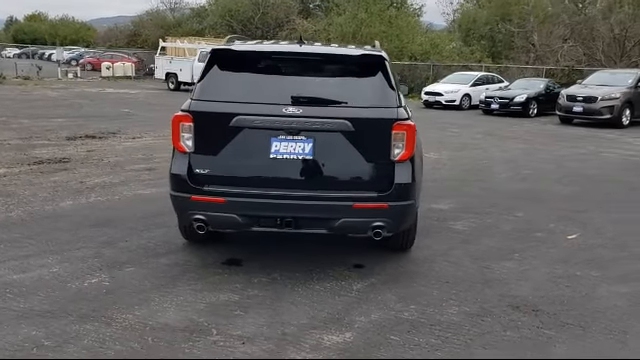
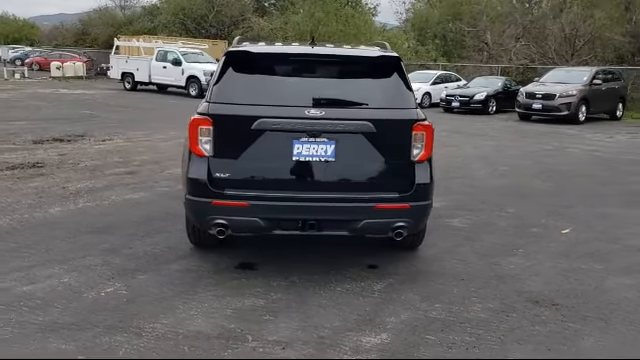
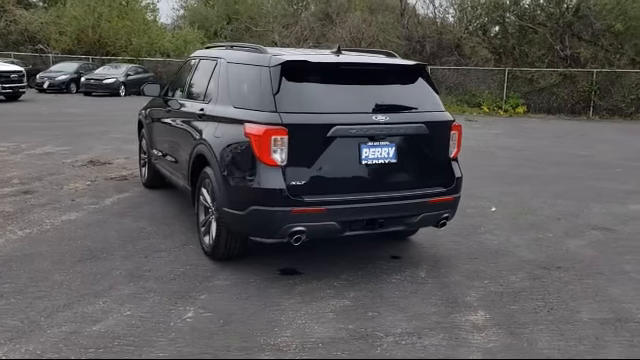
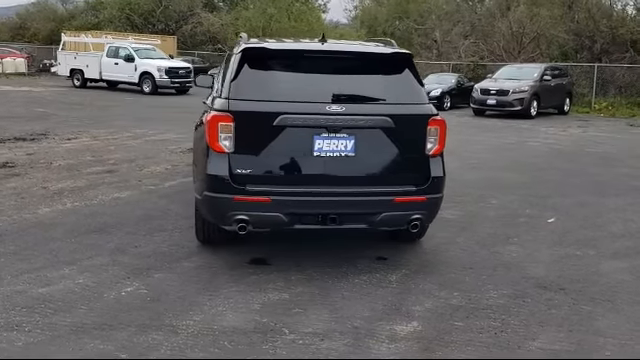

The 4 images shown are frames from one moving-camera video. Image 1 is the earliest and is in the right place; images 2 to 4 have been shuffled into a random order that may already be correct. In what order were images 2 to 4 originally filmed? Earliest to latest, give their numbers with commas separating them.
2, 4, 3
